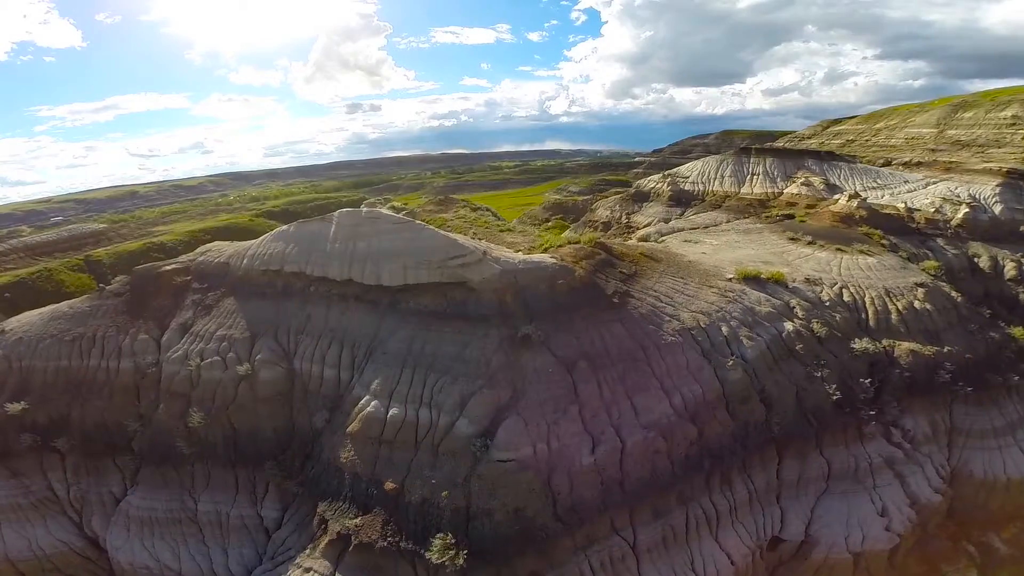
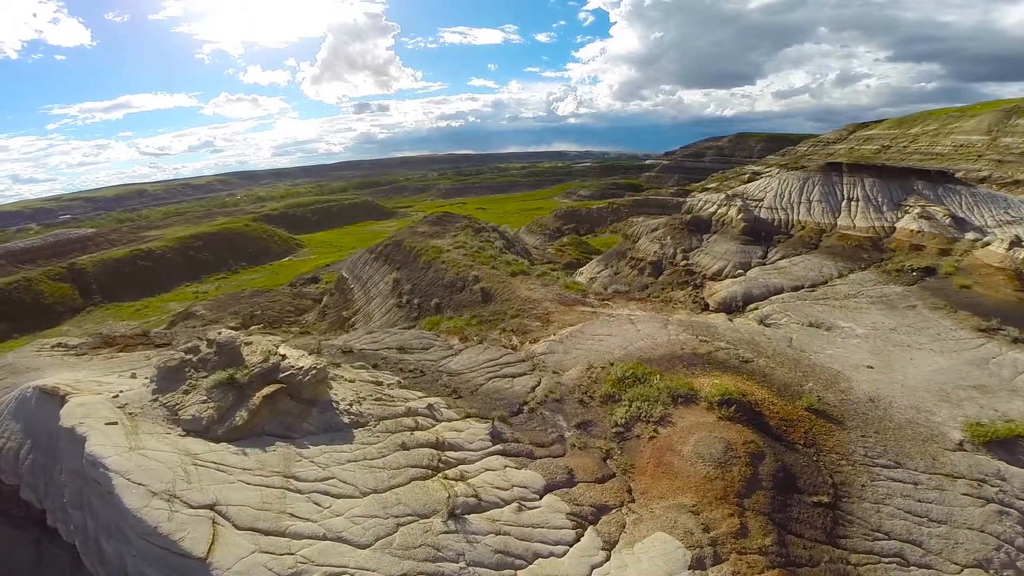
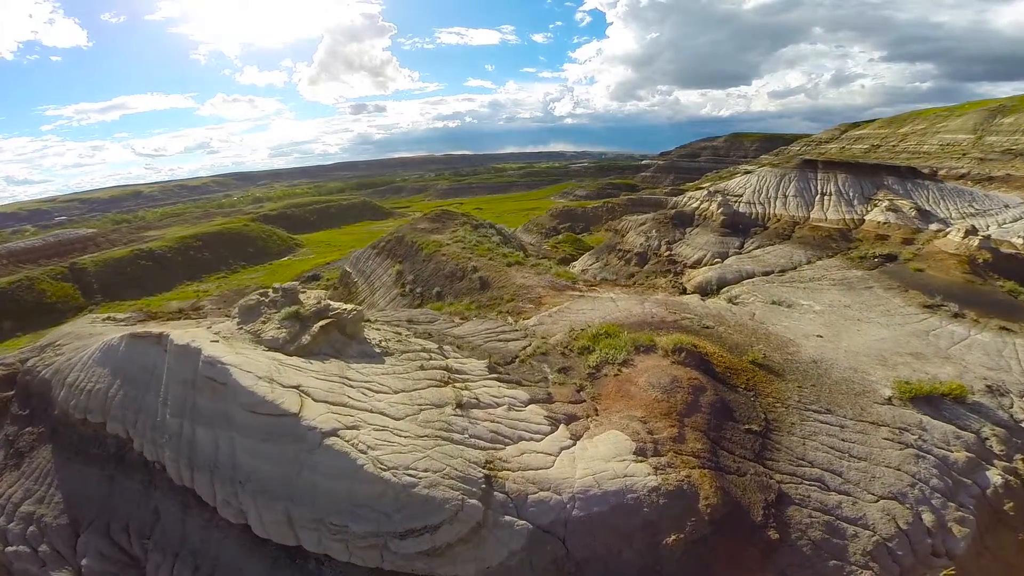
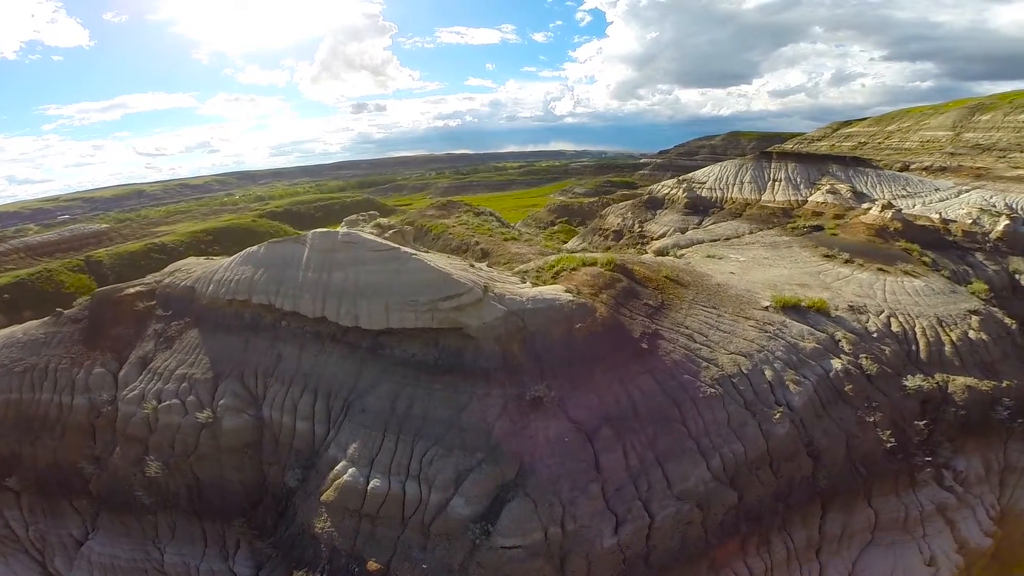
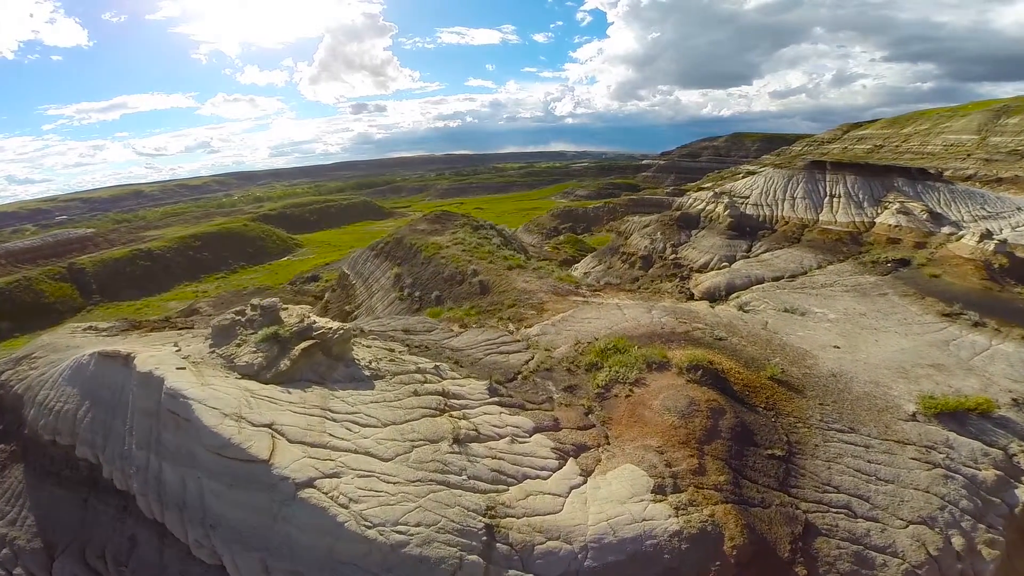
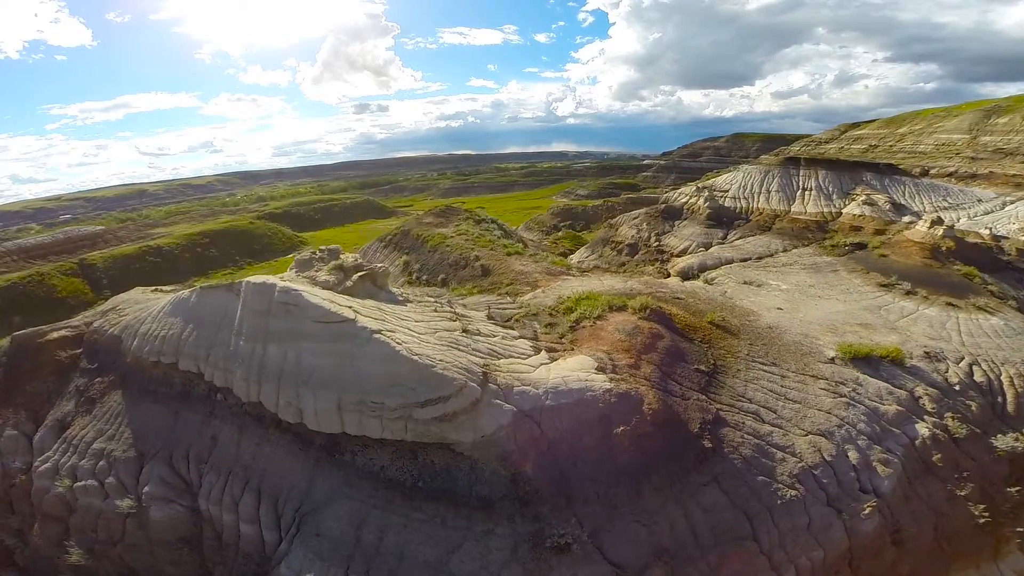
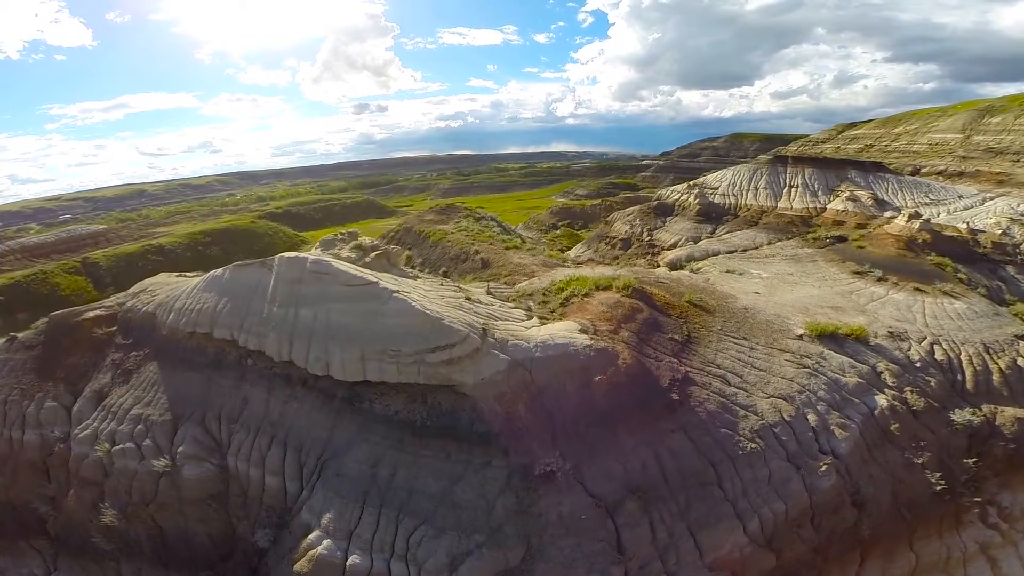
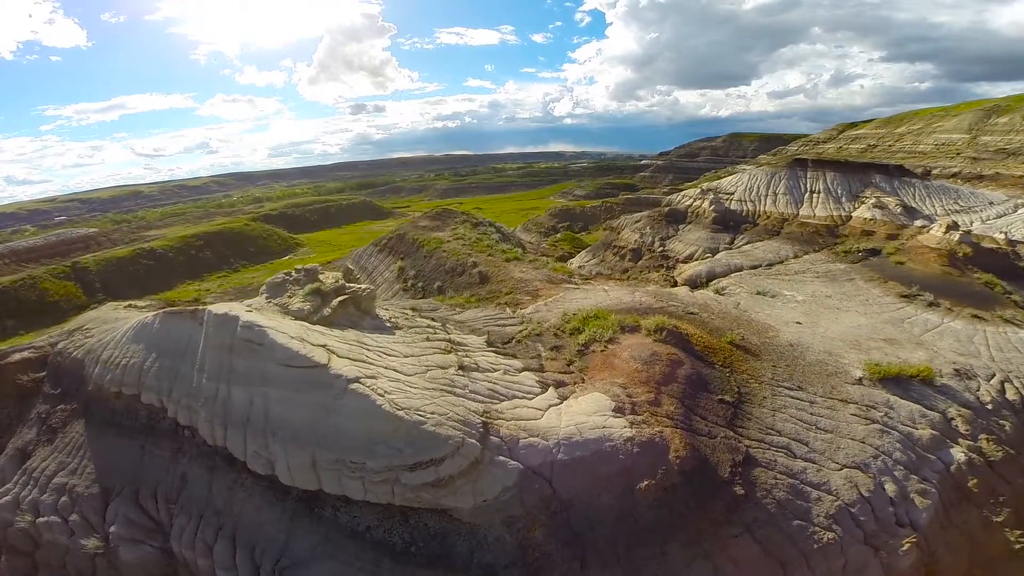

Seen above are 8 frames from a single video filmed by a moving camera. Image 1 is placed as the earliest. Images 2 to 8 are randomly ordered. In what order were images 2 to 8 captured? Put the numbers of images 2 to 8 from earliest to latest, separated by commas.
4, 7, 6, 8, 3, 5, 2
